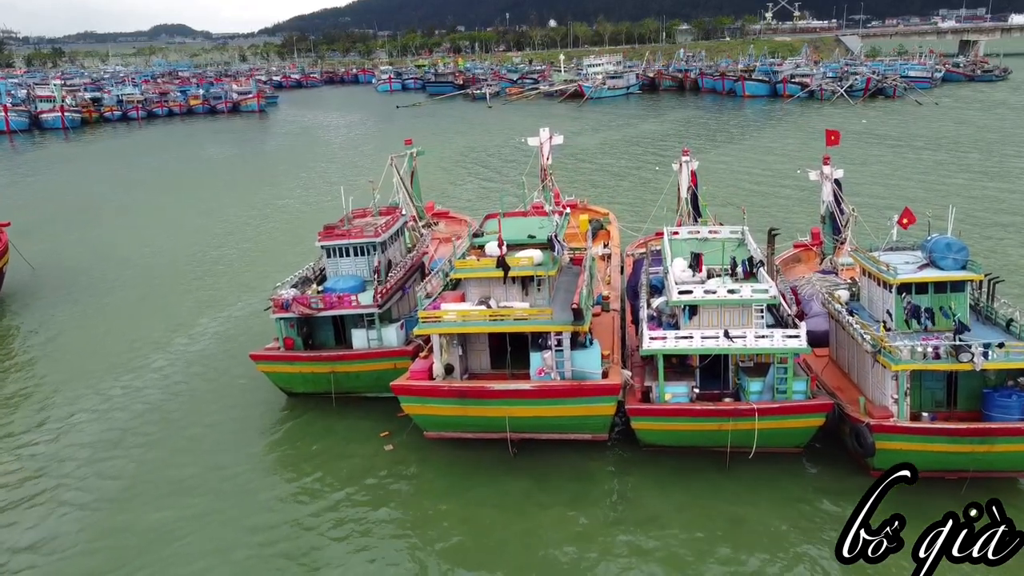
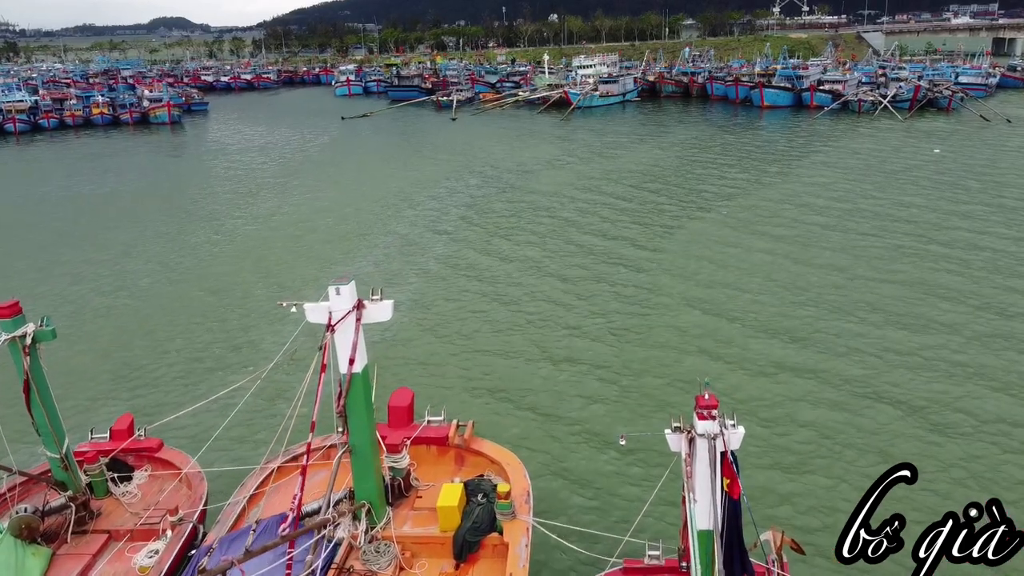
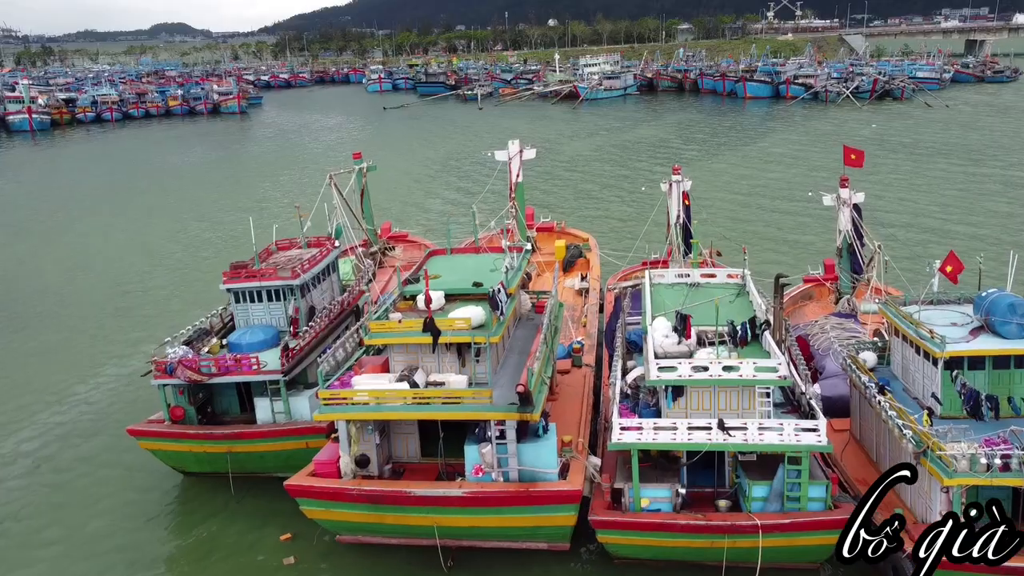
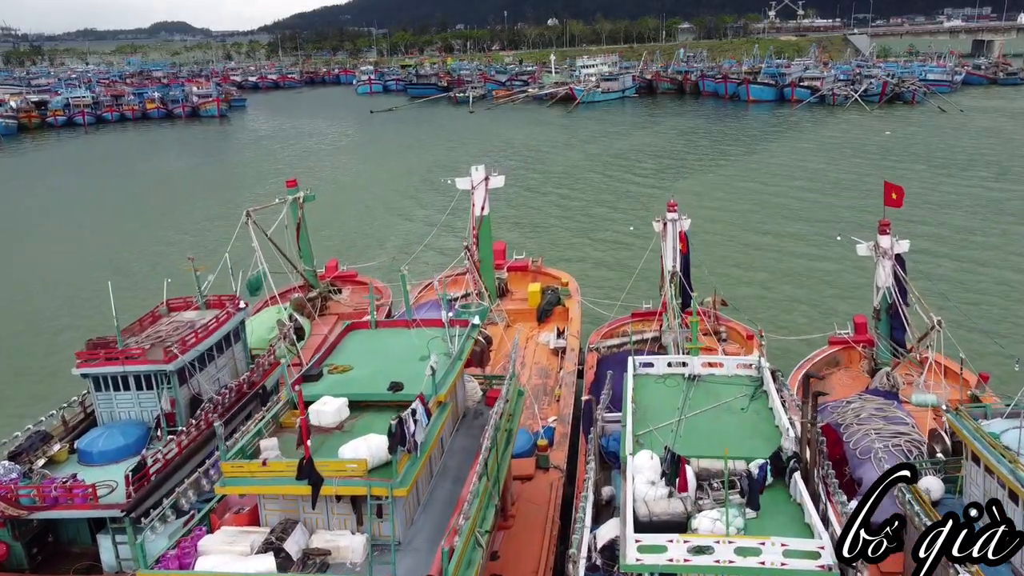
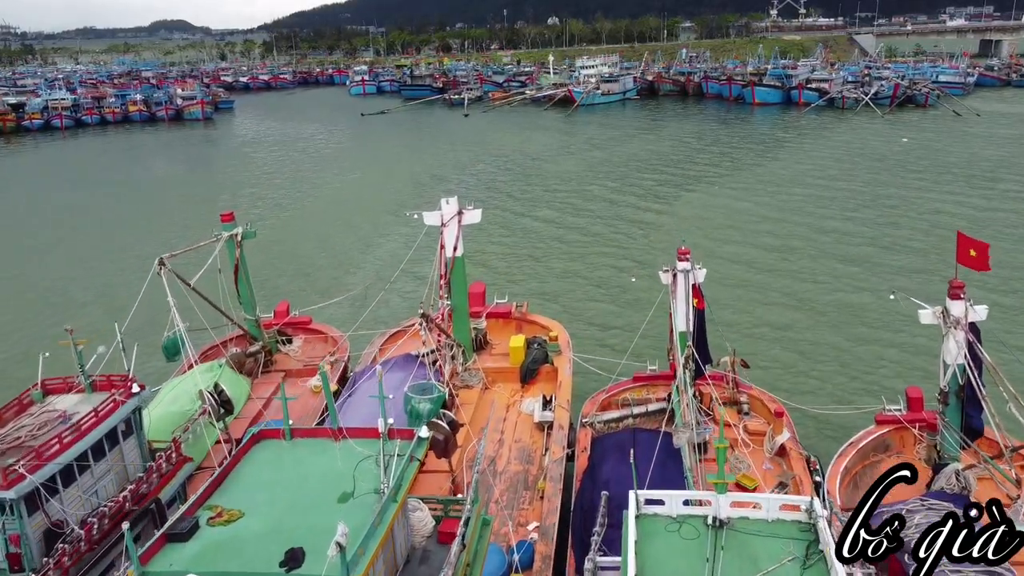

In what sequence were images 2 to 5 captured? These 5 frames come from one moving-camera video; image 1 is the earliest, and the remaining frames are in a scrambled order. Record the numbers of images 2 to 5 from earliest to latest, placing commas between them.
3, 4, 5, 2
